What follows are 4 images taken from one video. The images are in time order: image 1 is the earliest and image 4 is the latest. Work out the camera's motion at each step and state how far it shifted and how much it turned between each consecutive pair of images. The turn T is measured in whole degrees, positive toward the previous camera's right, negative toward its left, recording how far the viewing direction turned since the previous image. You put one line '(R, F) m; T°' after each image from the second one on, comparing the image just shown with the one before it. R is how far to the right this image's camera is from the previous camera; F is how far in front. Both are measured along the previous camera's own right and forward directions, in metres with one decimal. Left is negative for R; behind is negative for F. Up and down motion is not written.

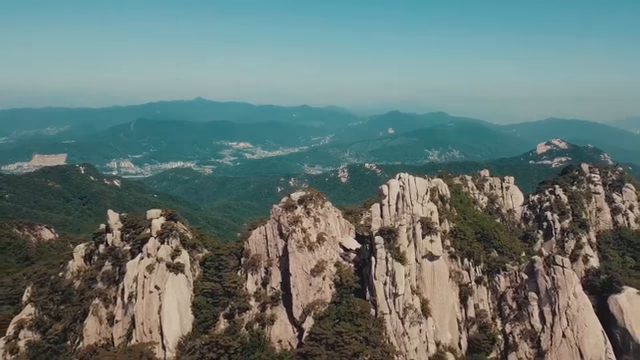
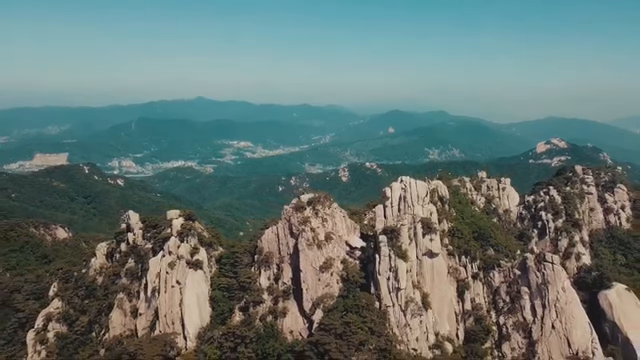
(-0.5, -2.5) m; 0°
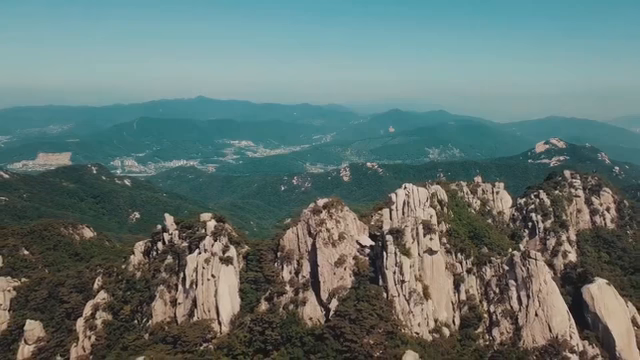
(-1.1, -5.2) m; 0°
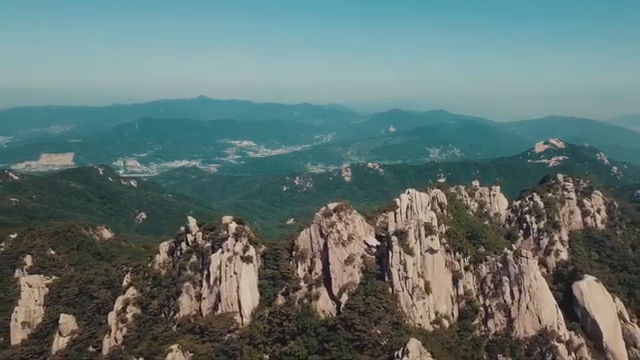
(-0.9, -4.1) m; 0°
